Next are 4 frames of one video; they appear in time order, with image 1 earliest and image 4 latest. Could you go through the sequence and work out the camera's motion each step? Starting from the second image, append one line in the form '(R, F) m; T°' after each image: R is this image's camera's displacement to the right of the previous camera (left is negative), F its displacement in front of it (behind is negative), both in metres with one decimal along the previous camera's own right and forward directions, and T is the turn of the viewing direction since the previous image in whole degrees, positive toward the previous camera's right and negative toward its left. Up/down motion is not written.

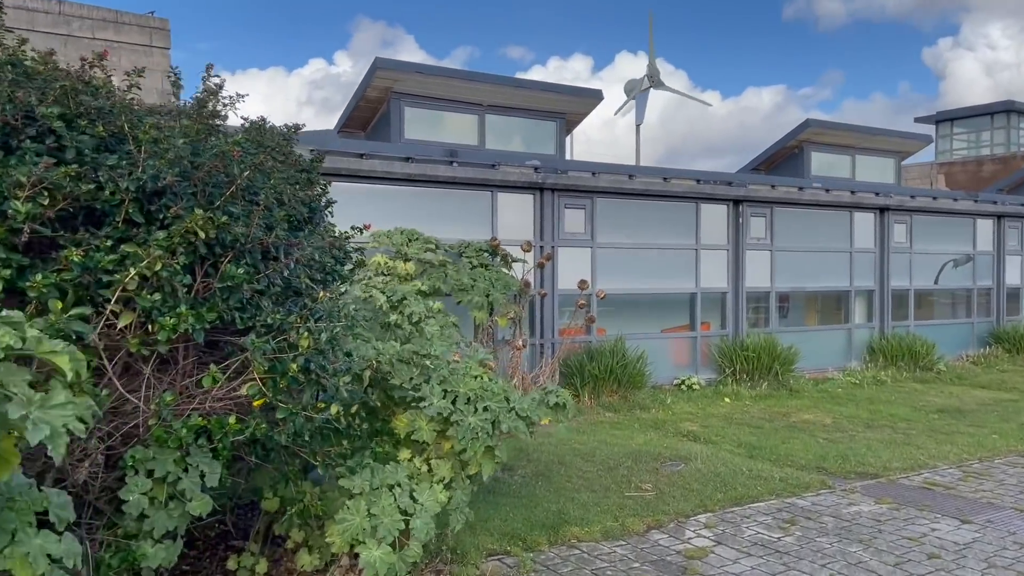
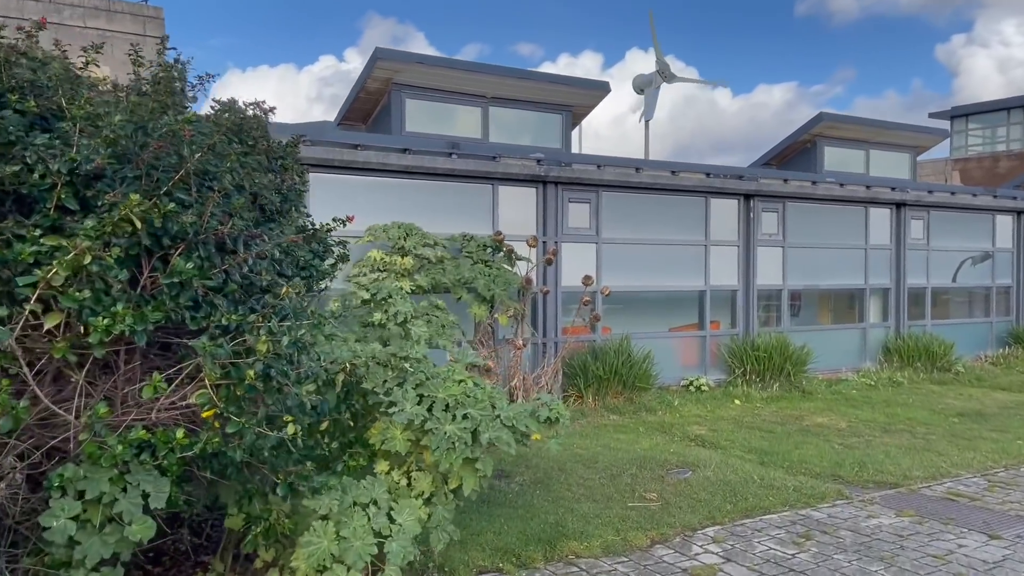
(+0.1, +0.3) m; -1°
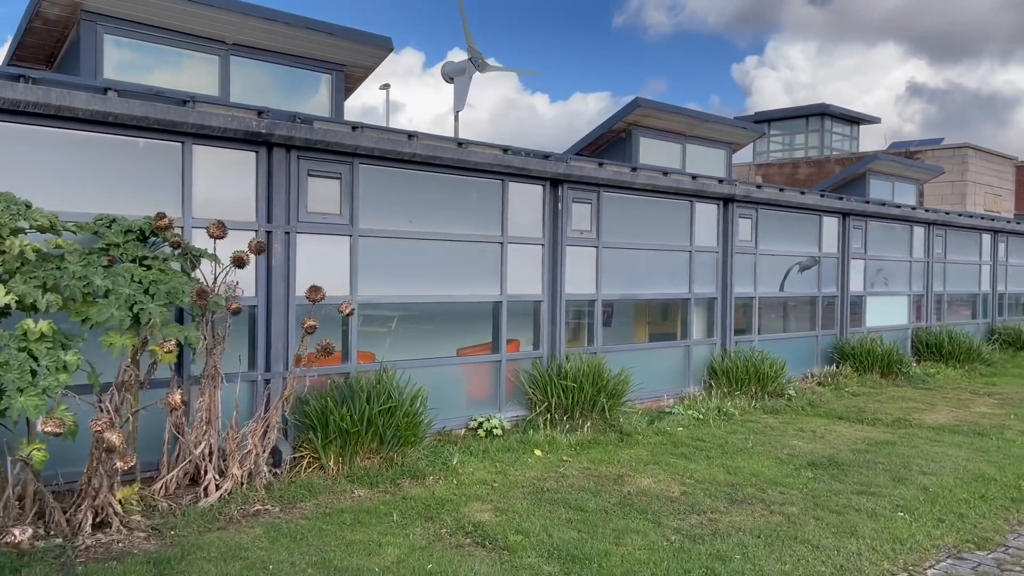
(+0.7, +2.3) m; +13°
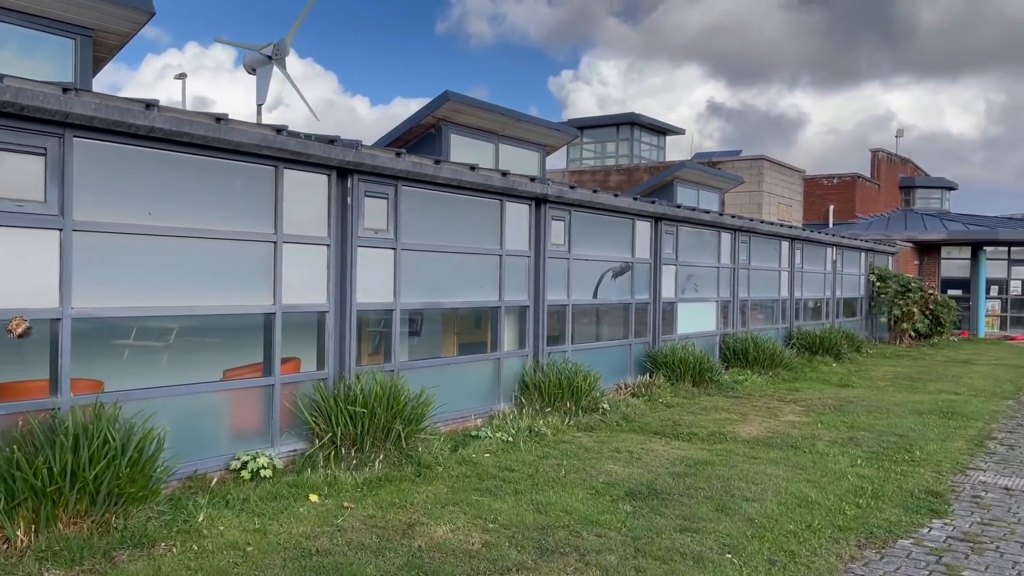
(+0.3, +0.9) m; +12°
